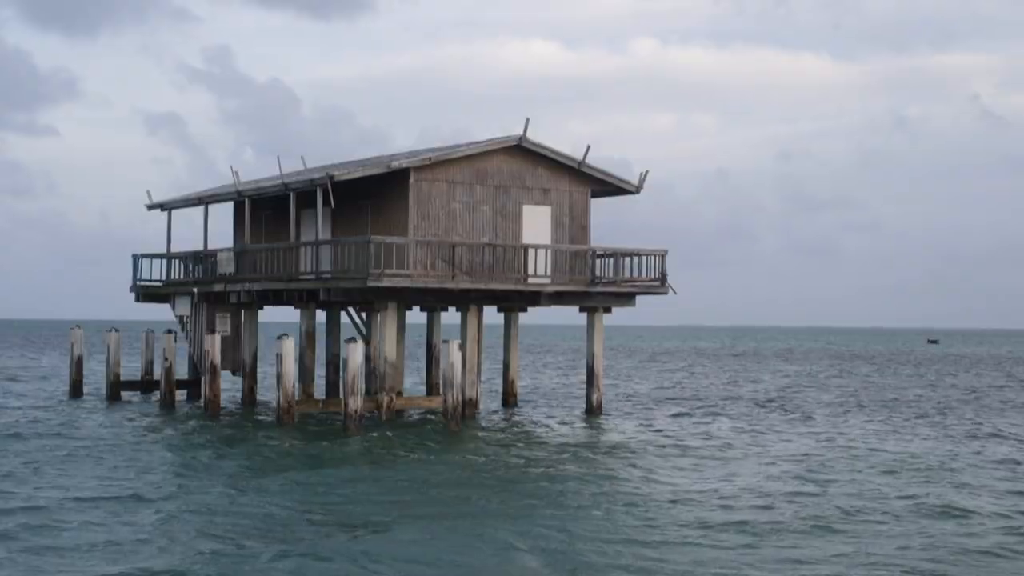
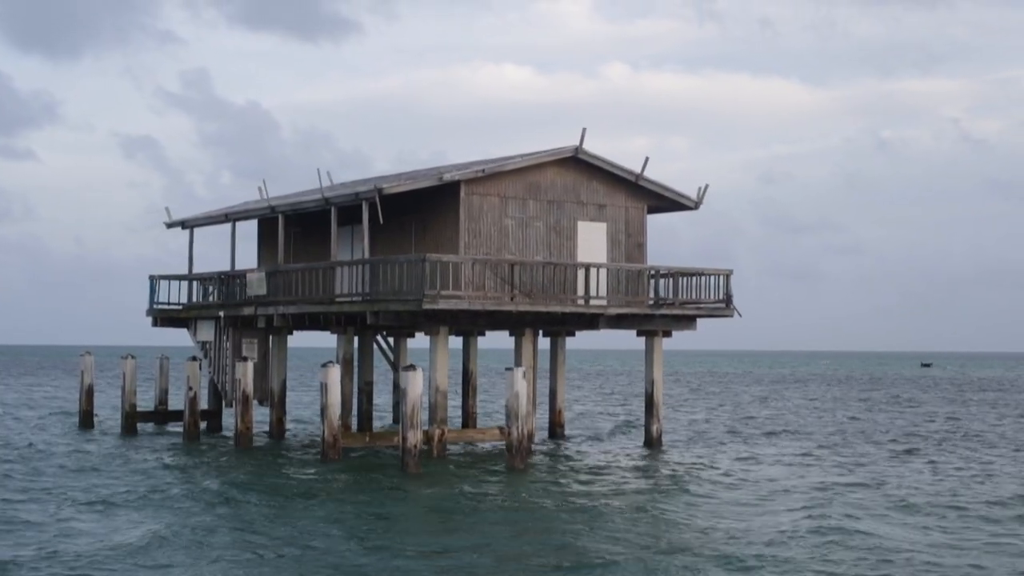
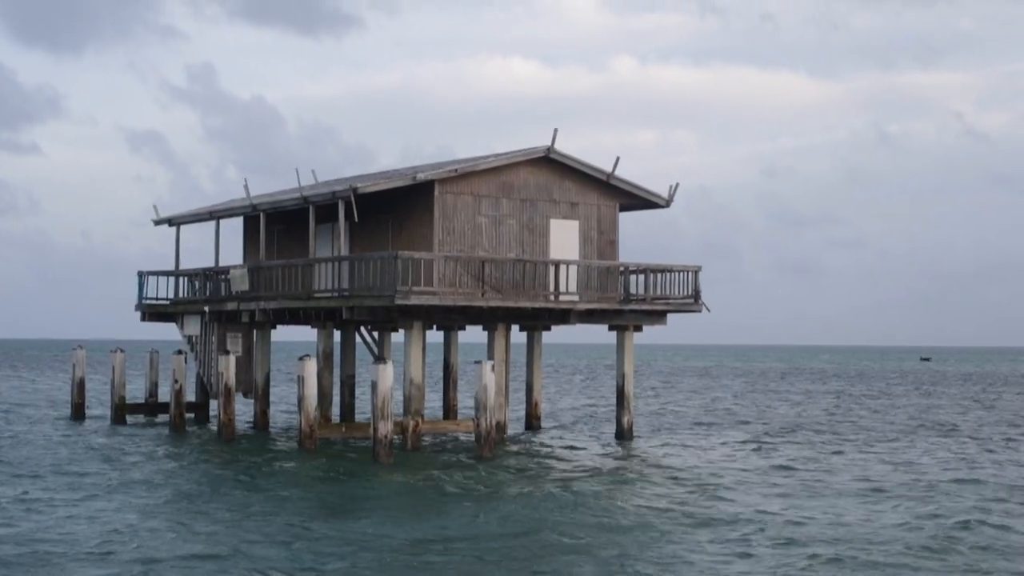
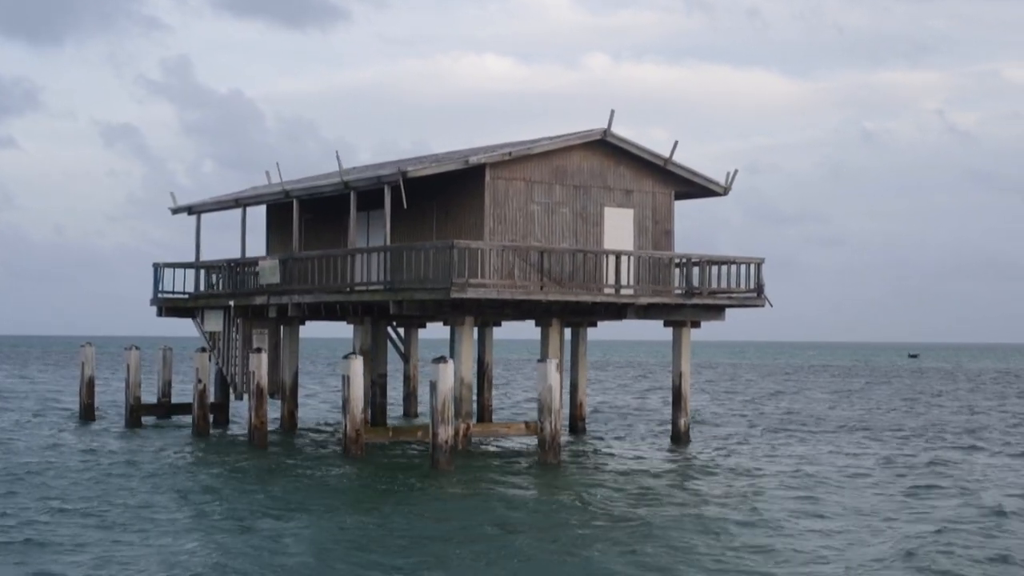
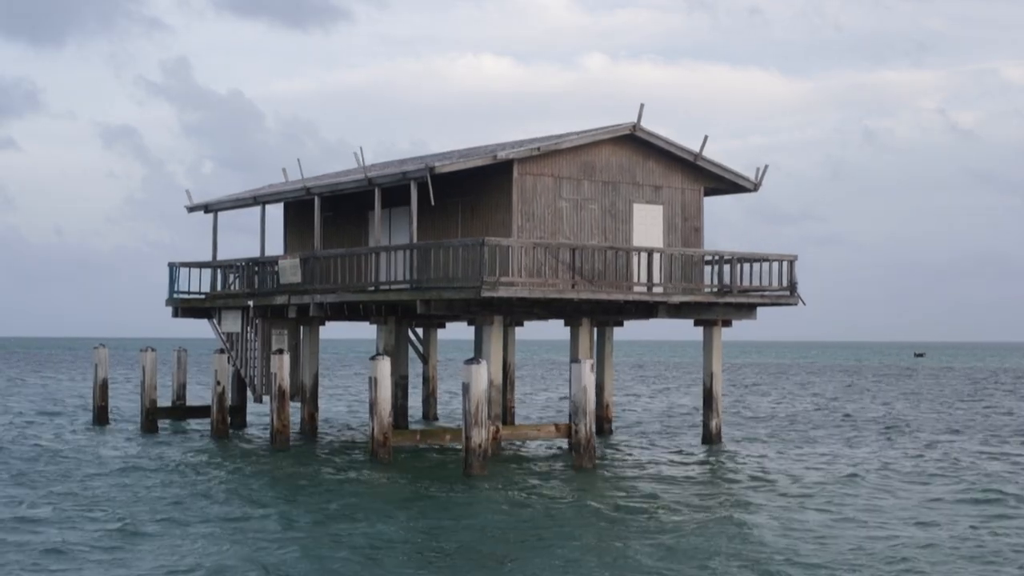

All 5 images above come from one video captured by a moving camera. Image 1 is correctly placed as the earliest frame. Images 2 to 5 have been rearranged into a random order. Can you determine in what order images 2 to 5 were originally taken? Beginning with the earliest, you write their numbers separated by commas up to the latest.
3, 2, 4, 5
